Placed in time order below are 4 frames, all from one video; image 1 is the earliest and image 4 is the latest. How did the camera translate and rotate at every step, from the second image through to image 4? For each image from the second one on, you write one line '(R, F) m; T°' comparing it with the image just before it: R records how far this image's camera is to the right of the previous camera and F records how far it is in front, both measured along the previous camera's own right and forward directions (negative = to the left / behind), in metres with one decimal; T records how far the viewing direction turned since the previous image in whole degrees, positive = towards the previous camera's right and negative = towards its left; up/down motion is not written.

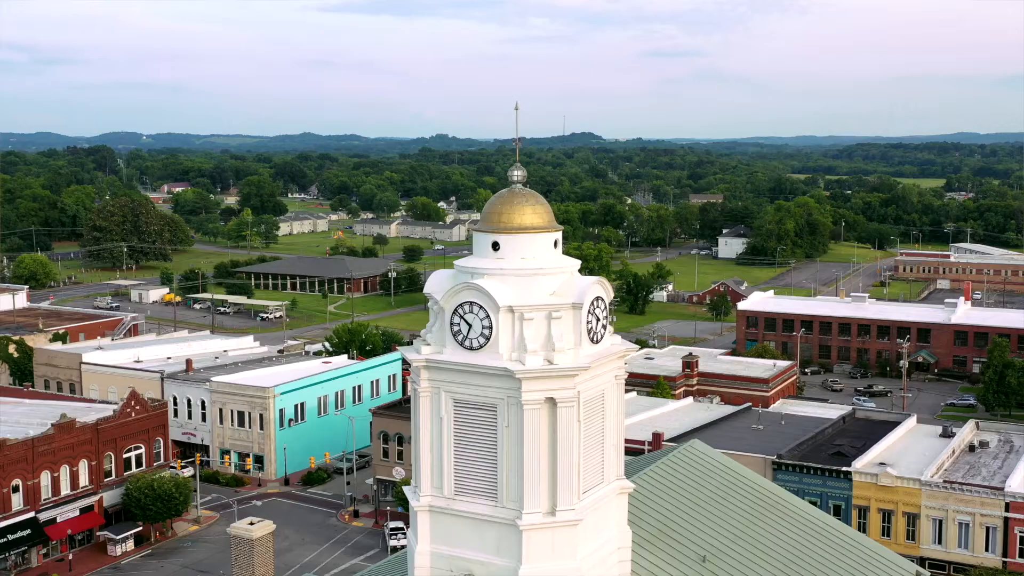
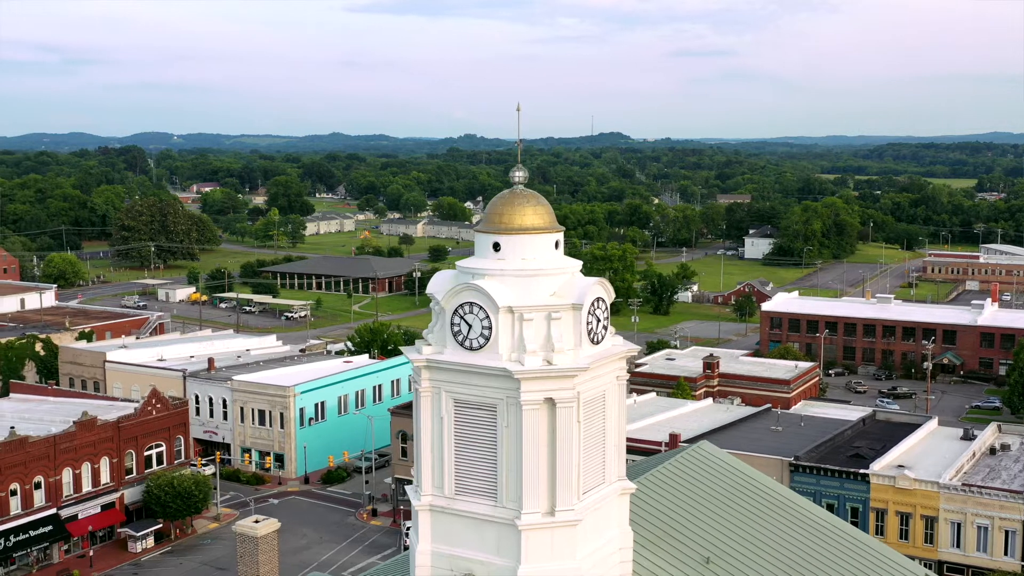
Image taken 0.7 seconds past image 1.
(+0.3, 0.0) m; -1°
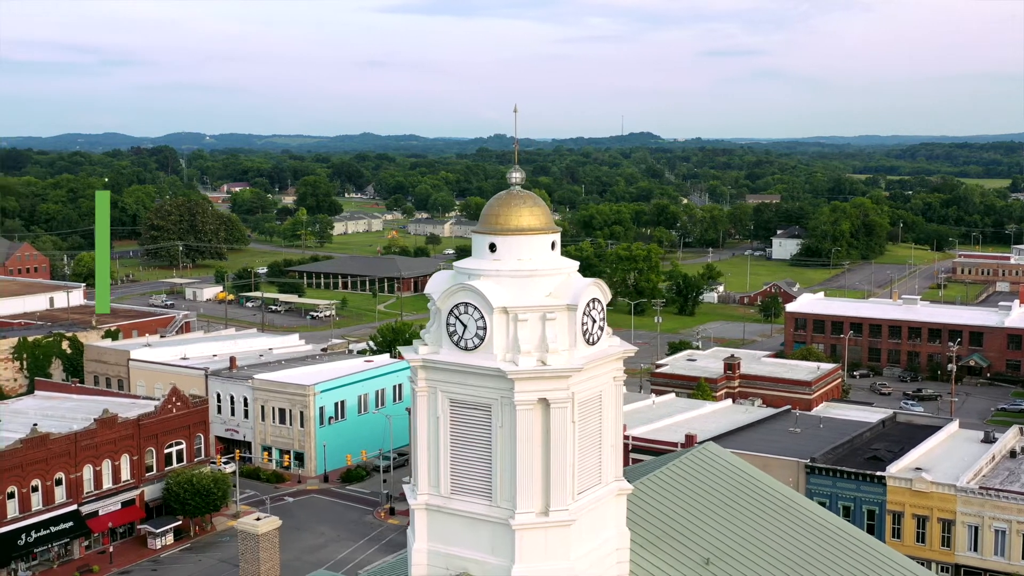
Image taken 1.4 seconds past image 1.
(+0.4, 0.0) m; -1°
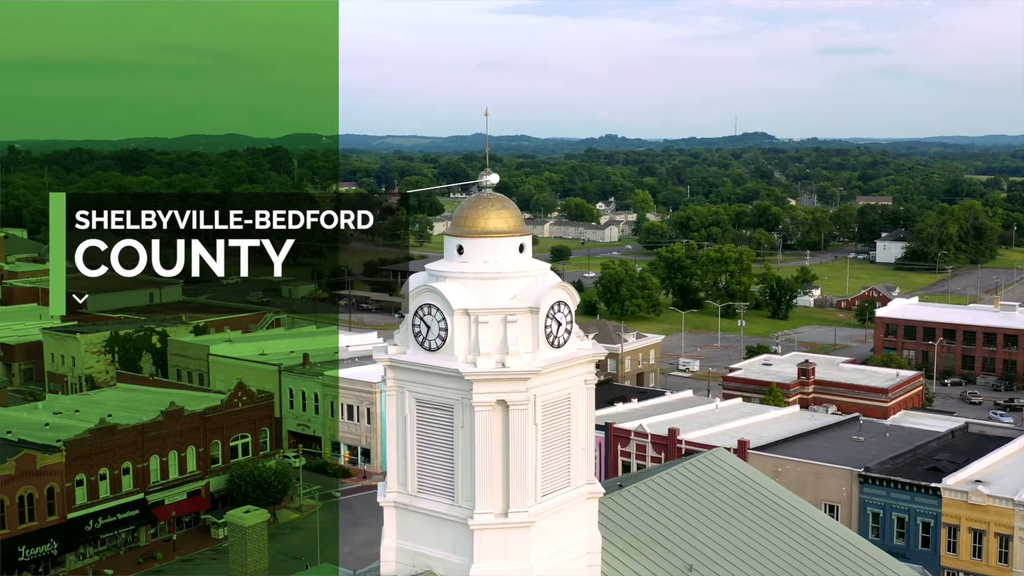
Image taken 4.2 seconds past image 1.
(+1.5, 0.0) m; -5°
